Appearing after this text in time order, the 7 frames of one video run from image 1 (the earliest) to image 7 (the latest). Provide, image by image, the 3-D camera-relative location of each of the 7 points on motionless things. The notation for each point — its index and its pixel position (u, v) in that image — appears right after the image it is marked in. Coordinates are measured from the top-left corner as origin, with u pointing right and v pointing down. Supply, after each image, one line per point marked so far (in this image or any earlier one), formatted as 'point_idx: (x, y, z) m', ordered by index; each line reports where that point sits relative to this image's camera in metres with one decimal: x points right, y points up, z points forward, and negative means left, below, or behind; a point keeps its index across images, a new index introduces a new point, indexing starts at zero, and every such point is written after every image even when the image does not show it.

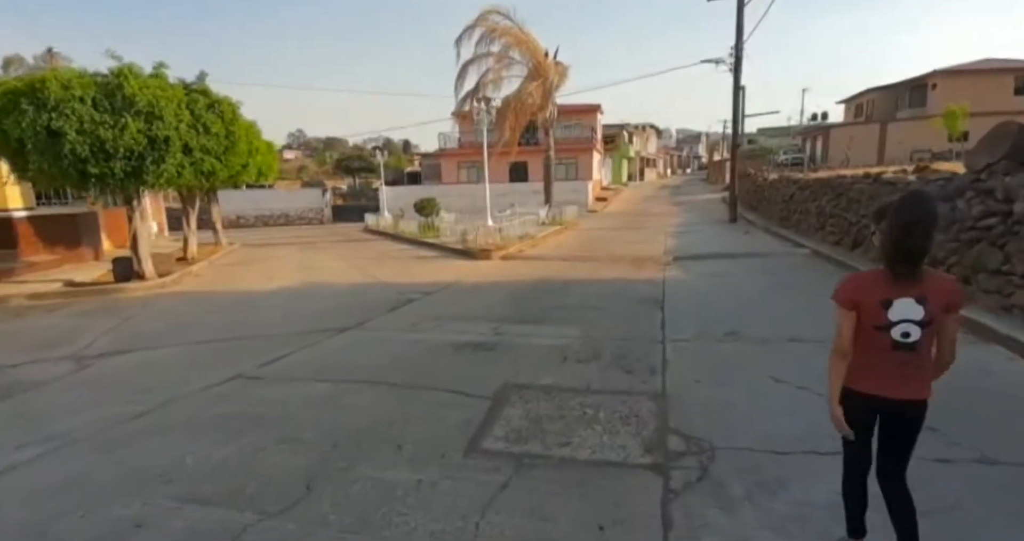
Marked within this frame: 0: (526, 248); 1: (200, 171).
0: (+0.4, +0.6, +14.2) m
1: (-5.6, +1.8, +9.7) m
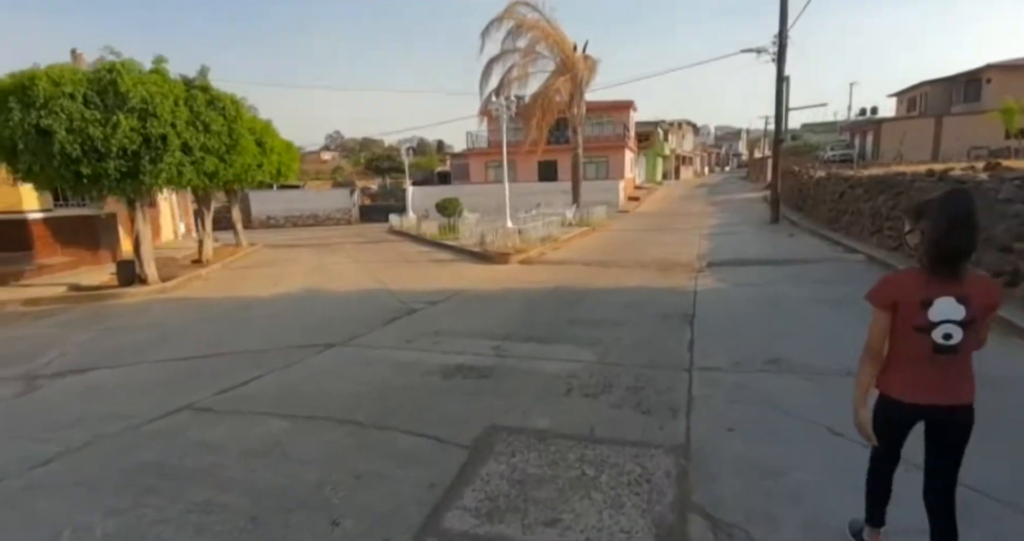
0: (+0.9, +0.5, +13.3) m
1: (-5.3, +1.7, +9.2) m
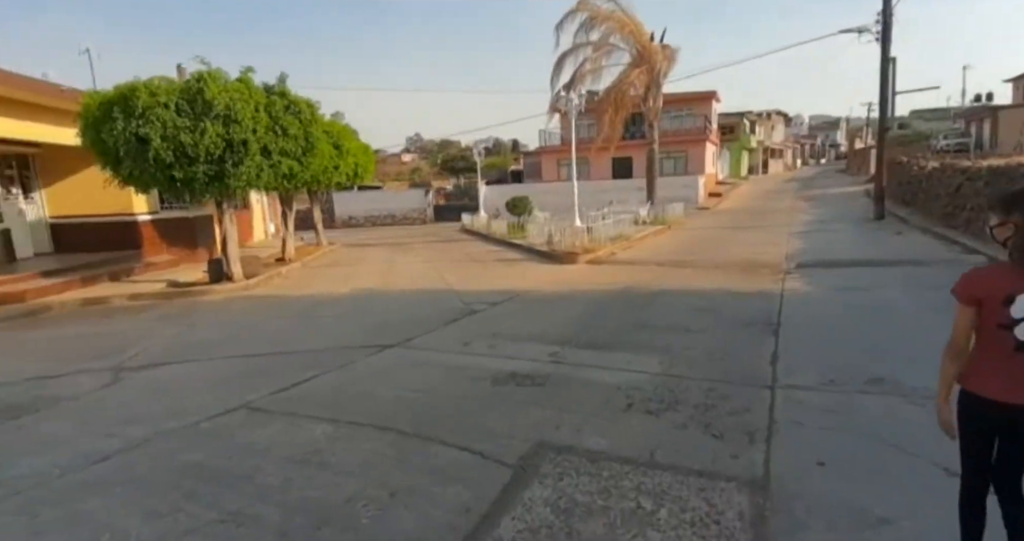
0: (+2.6, +0.5, +12.8) m
1: (-4.2, +1.7, +9.6) m
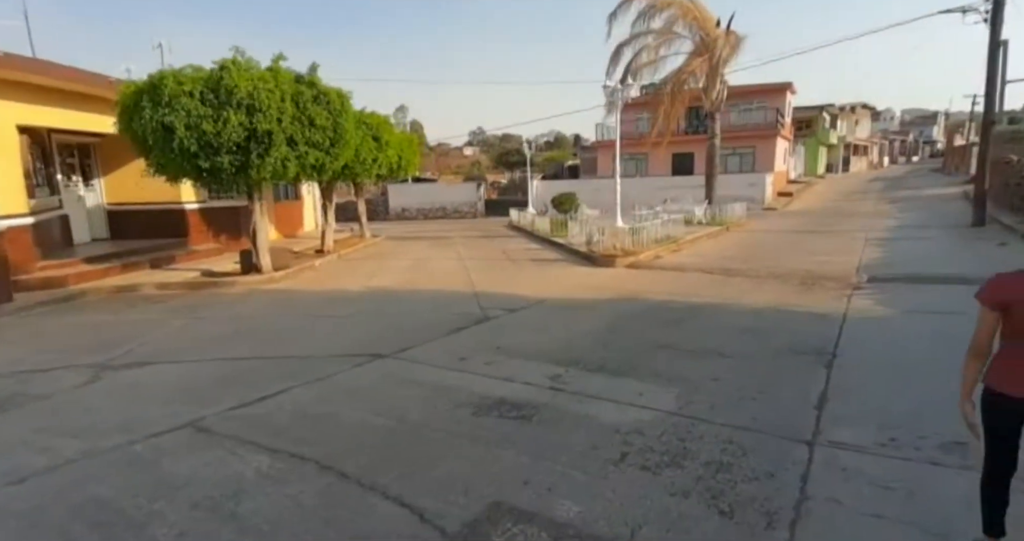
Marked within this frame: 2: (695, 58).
0: (+3.4, +0.4, +11.8) m
1: (-3.6, +1.8, +9.4) m
2: (+6.3, +7.4, +18.6) m
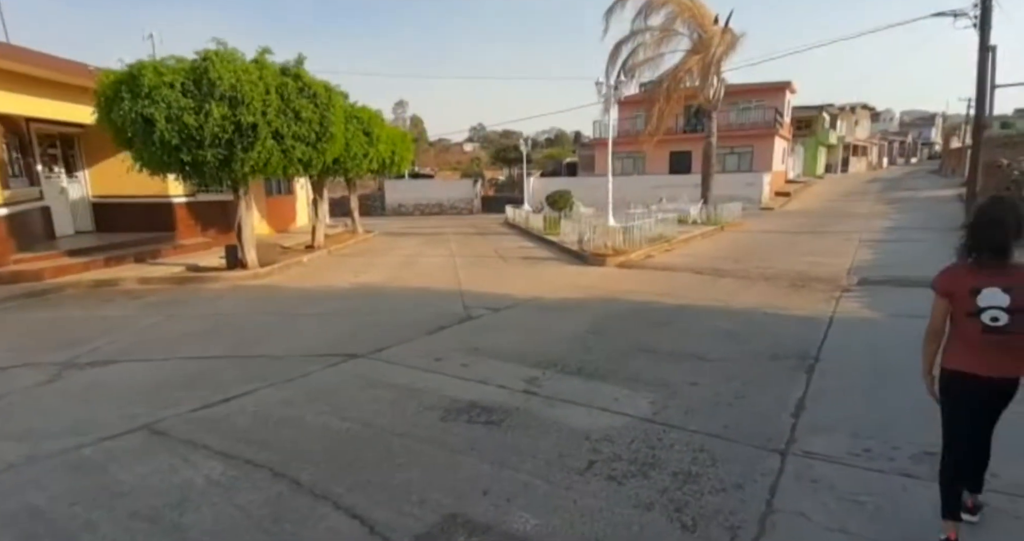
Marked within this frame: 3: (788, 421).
0: (+3.2, +0.4, +11.7) m
1: (-3.8, +1.9, +9.3) m
2: (+6.2, +7.4, +18.4) m
3: (+1.8, -1.0, +3.6) m
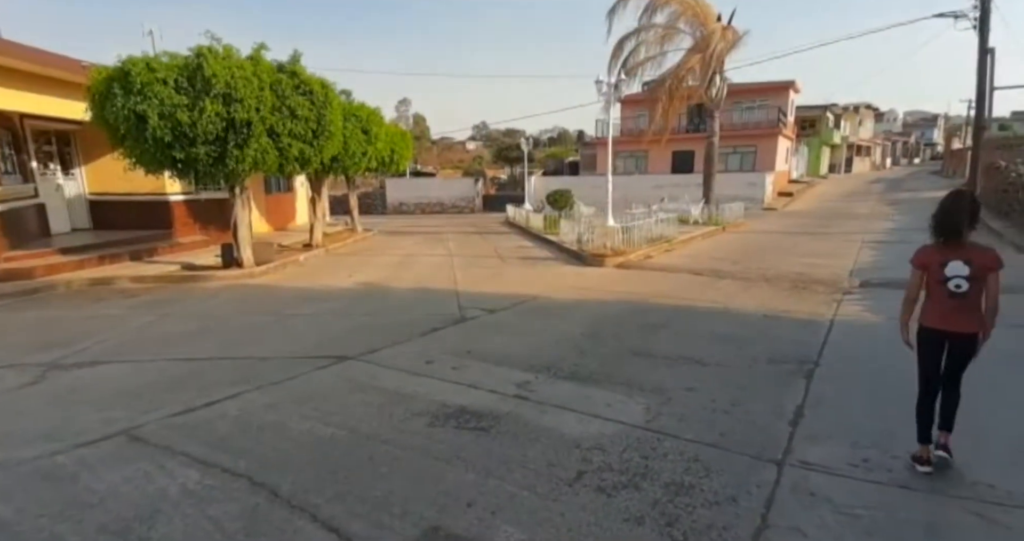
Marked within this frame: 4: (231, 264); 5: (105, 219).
0: (+3.2, +0.4, +11.6) m
1: (-3.8, +1.9, +9.2) m
2: (+6.2, +7.4, +18.2) m
3: (+1.8, -1.0, +3.4) m
4: (-5.3, +0.1, +10.1) m
5: (-9.6, +1.2, +12.5) m
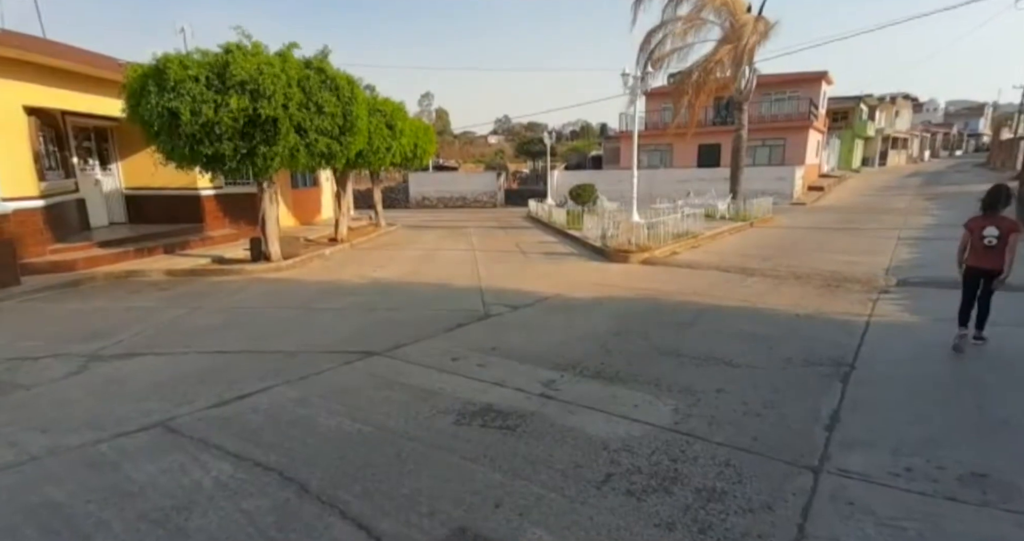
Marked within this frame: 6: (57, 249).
0: (+3.7, +0.4, +11.4) m
1: (-3.4, +2.0, +9.3) m
2: (+7.0, +7.5, +17.9) m
3: (+1.9, -1.0, +3.4) m
4: (-4.9, +0.2, +10.3) m
5: (-9.0, +1.4, +12.9) m
6: (-8.0, +0.4, +9.3) m
